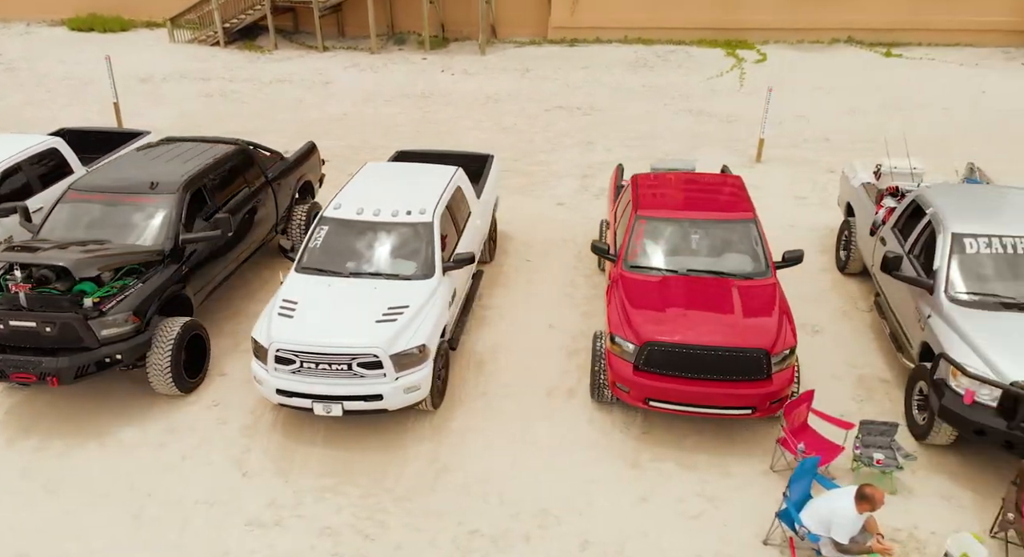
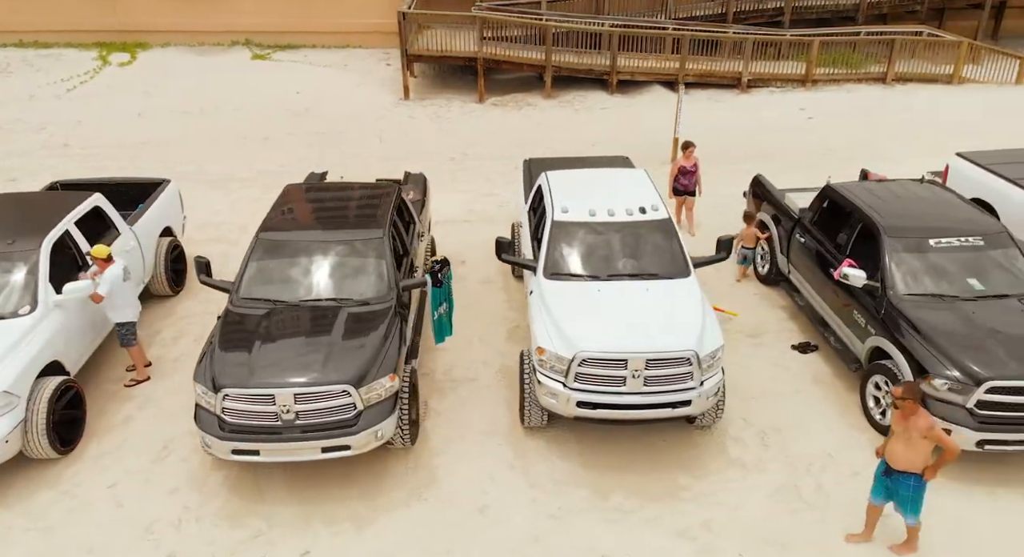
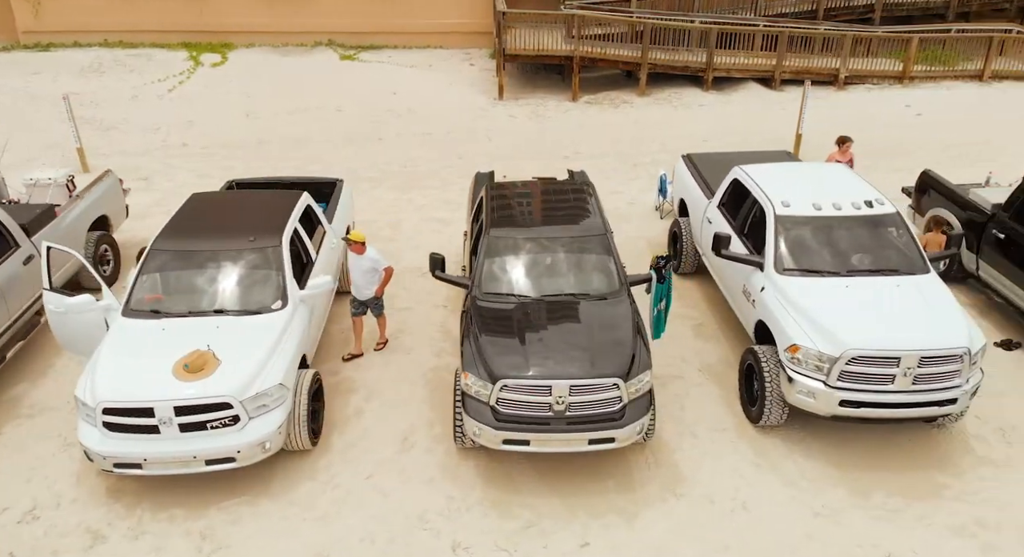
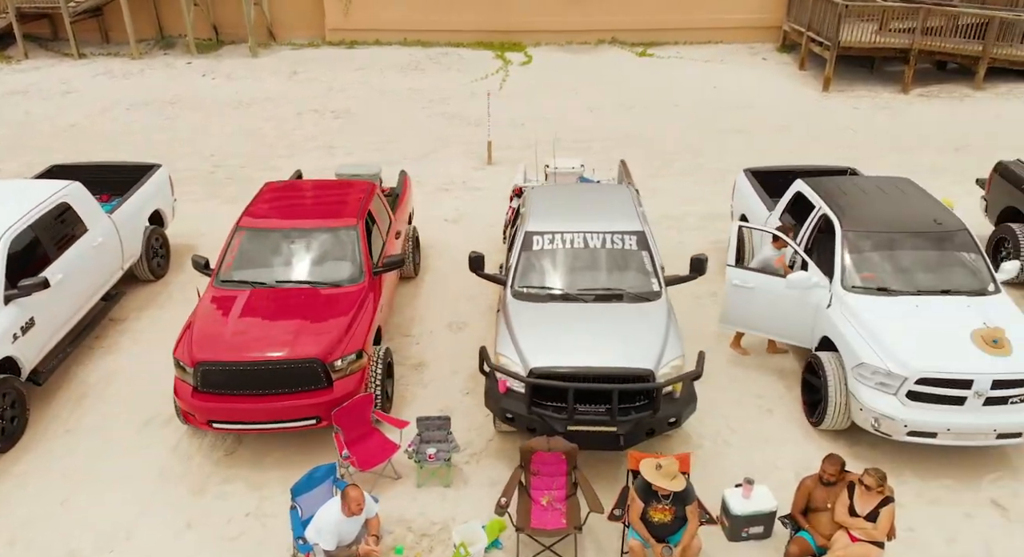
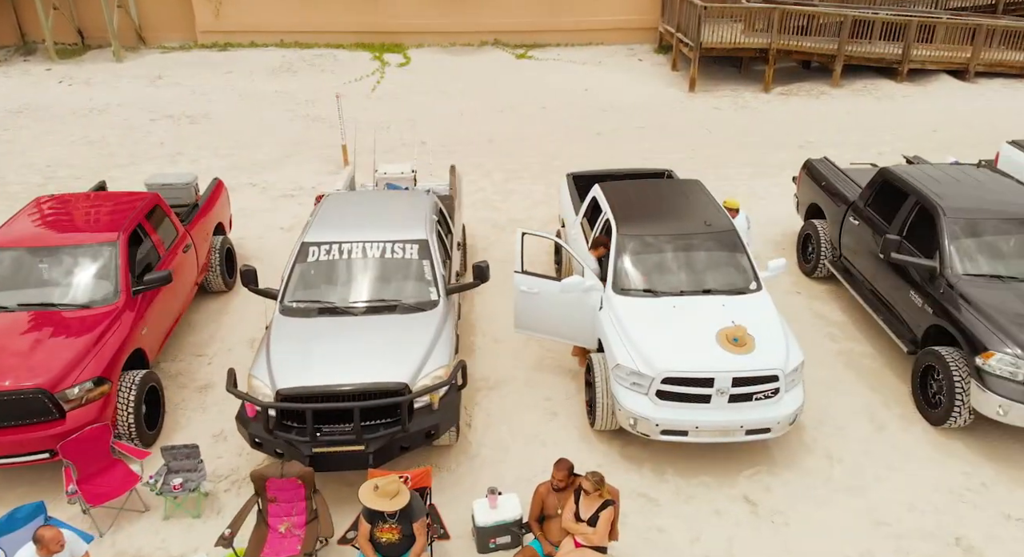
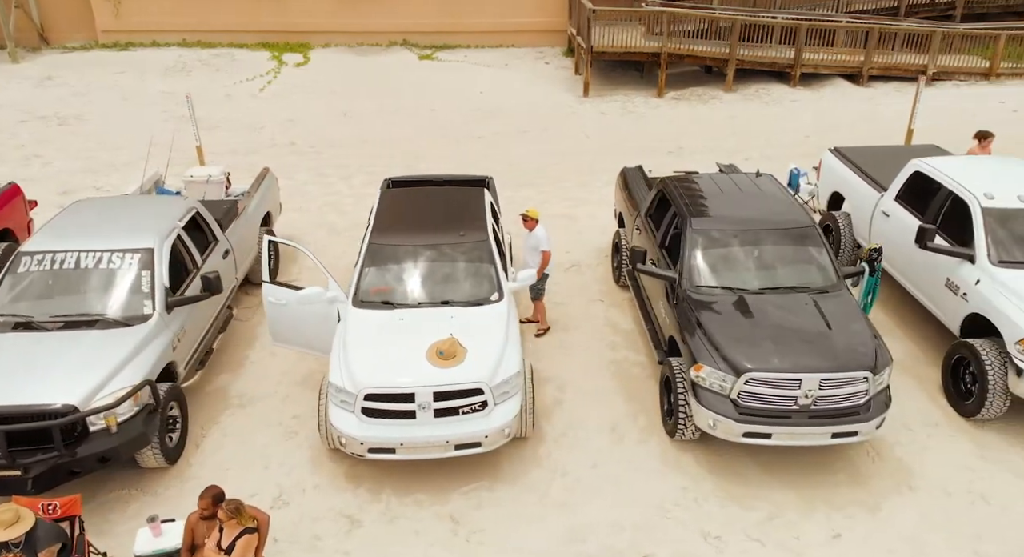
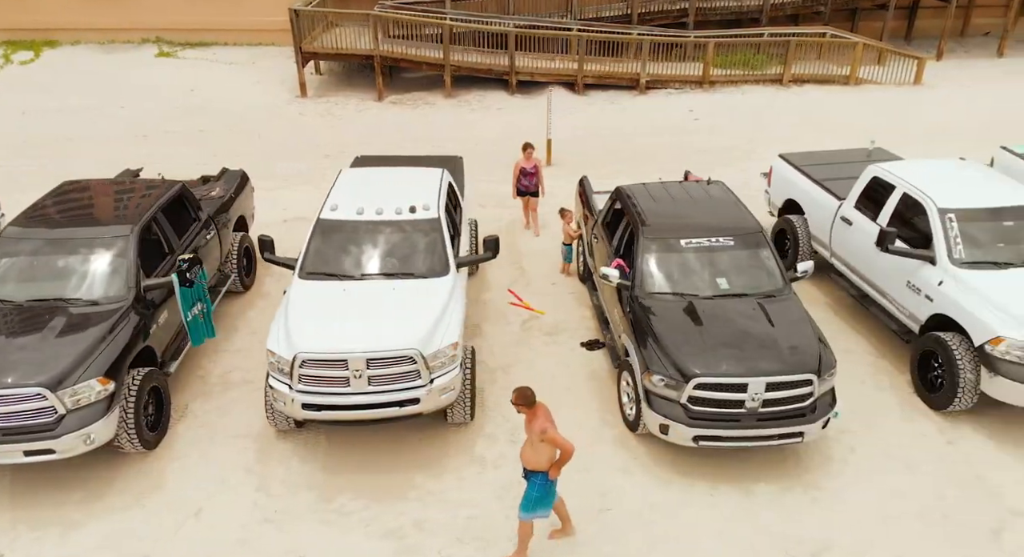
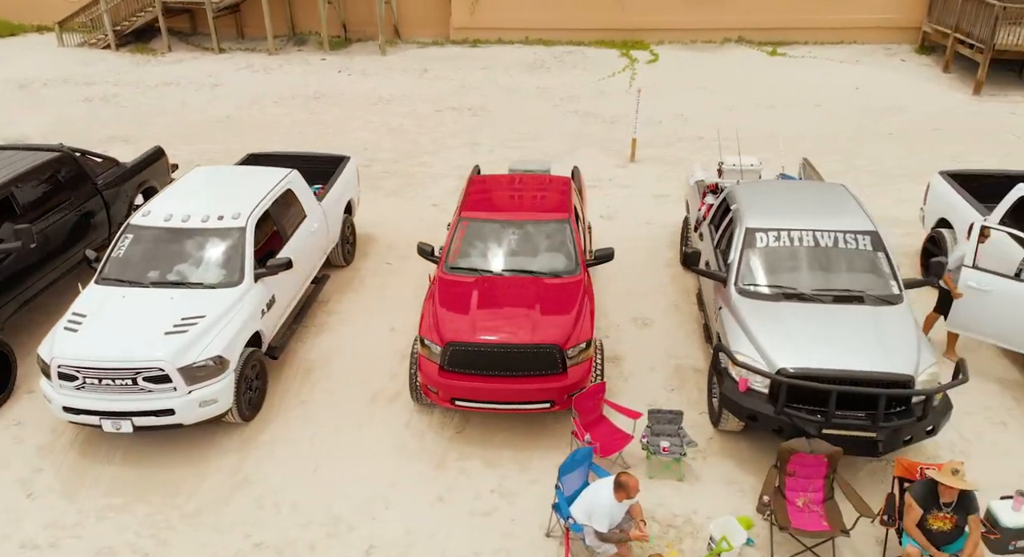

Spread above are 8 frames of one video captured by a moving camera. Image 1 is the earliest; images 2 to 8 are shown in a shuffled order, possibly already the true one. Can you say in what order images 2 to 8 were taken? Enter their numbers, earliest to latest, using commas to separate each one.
8, 4, 5, 6, 3, 2, 7
